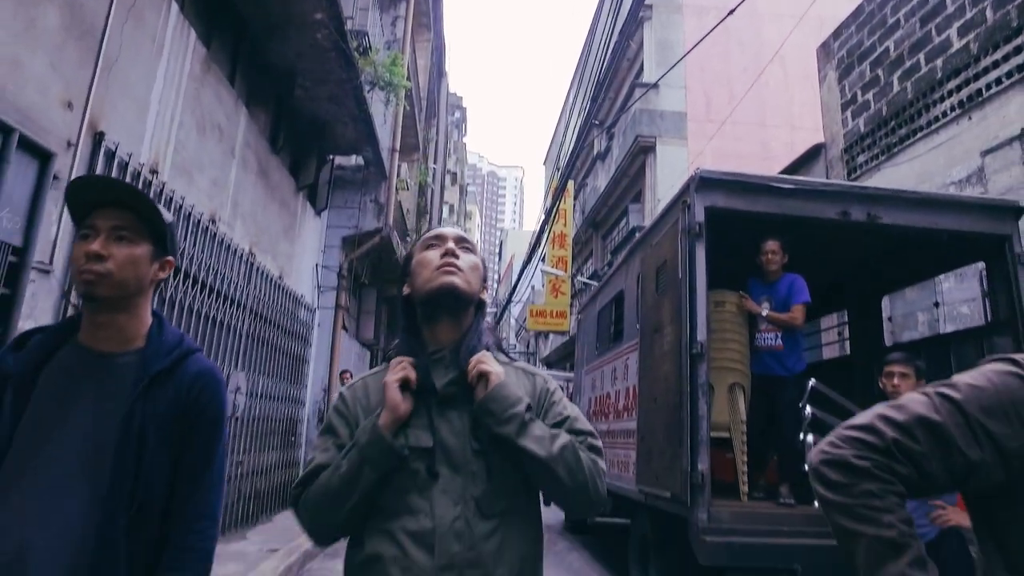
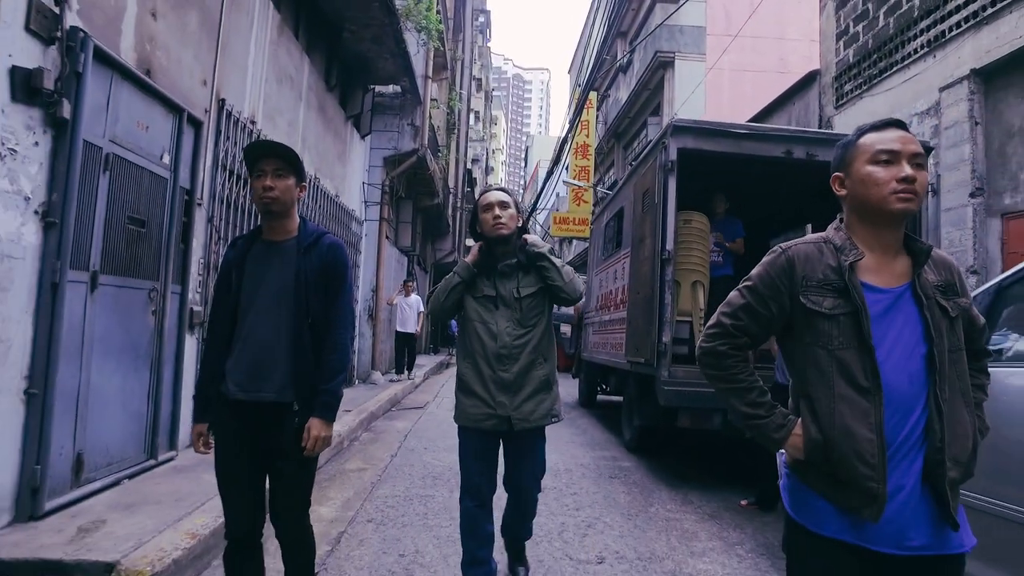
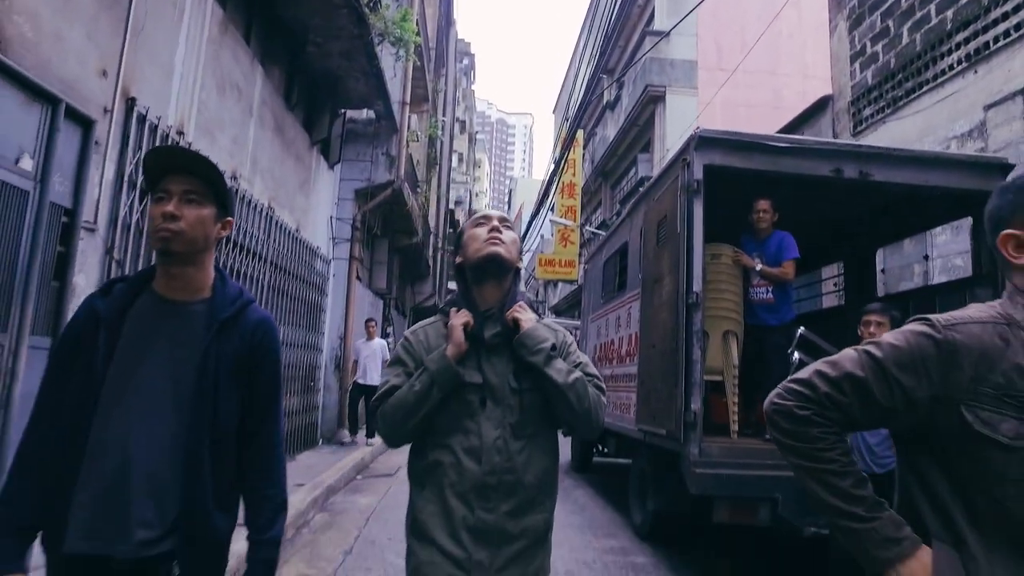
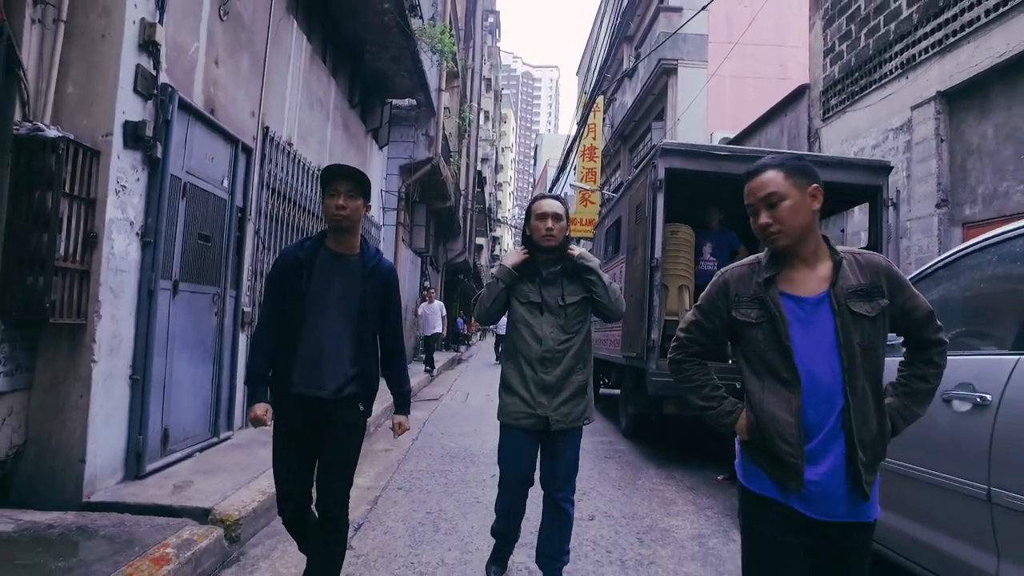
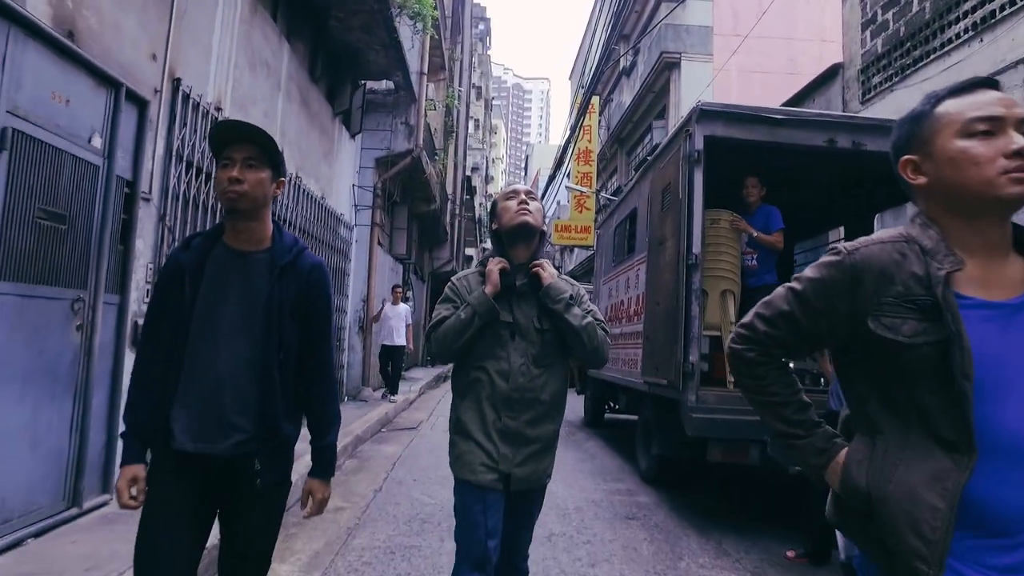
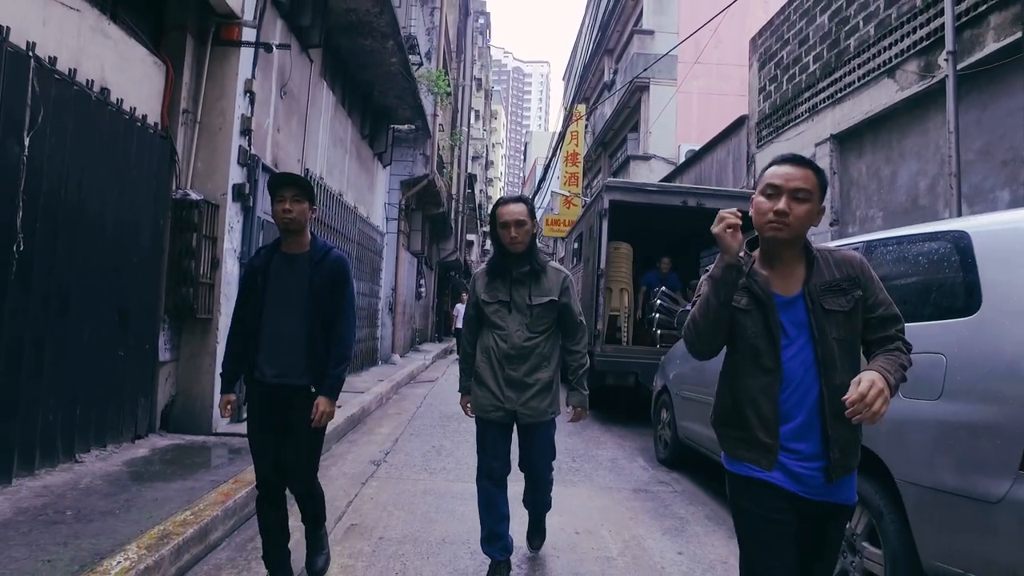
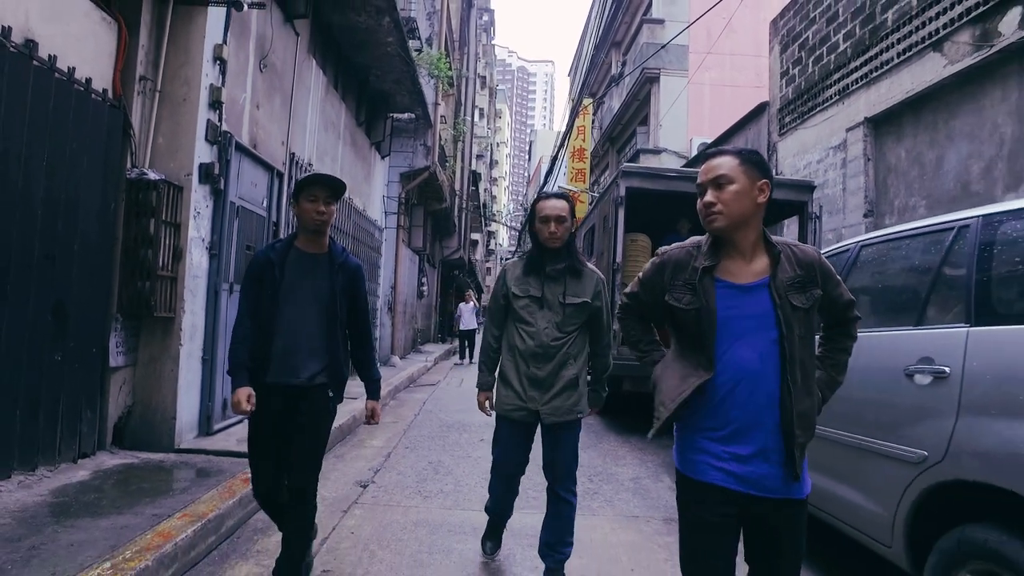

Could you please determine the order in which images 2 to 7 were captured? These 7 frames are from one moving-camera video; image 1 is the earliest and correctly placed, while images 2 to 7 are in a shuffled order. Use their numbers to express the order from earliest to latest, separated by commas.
3, 5, 2, 4, 7, 6
